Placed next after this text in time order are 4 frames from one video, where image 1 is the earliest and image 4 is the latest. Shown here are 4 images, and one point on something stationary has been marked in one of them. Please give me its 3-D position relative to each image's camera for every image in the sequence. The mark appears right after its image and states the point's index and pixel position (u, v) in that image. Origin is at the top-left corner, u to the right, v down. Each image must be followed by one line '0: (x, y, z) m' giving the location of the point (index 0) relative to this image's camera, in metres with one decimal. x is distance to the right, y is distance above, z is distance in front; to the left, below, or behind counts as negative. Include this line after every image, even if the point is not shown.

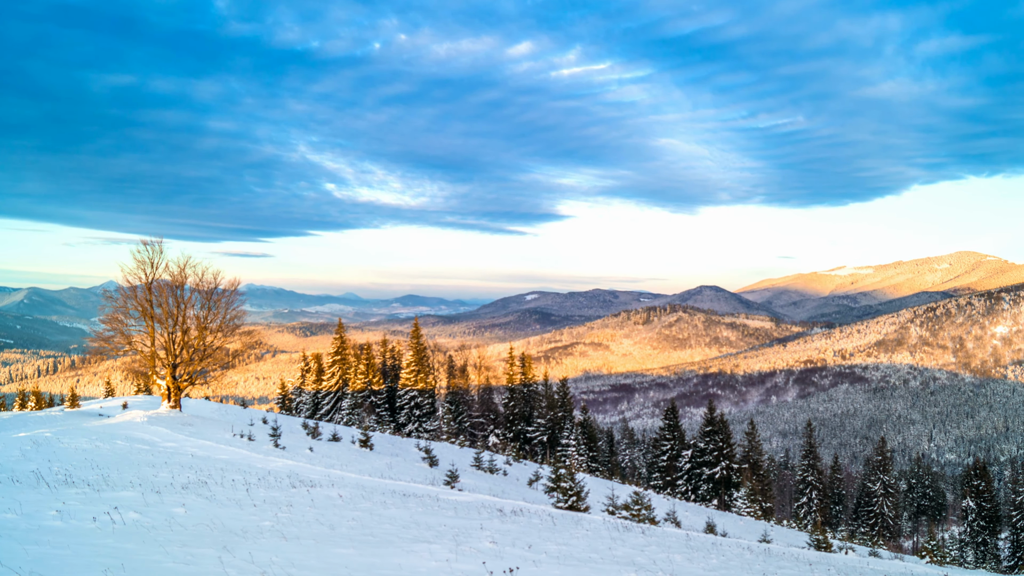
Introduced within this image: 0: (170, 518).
0: (-11.4, -7.9, +15.3) m
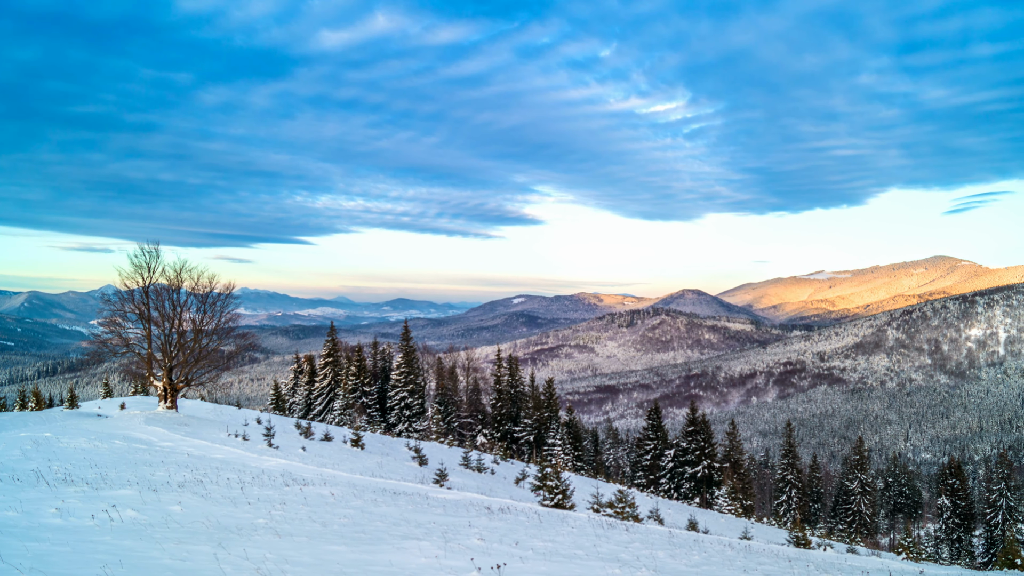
0: (-12.3, -8.2, +16.1) m
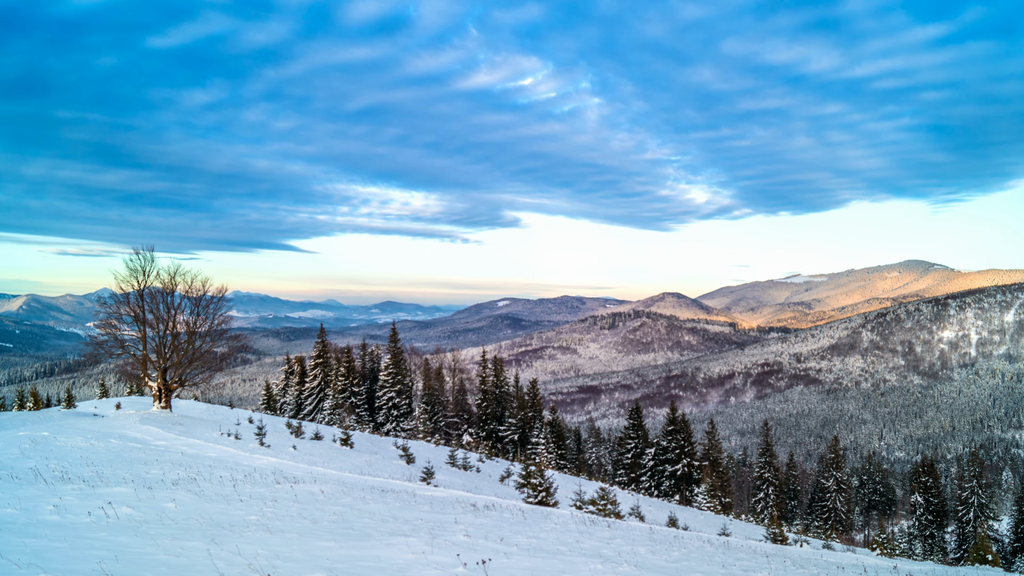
0: (-13.3, -8.4, +17.0) m
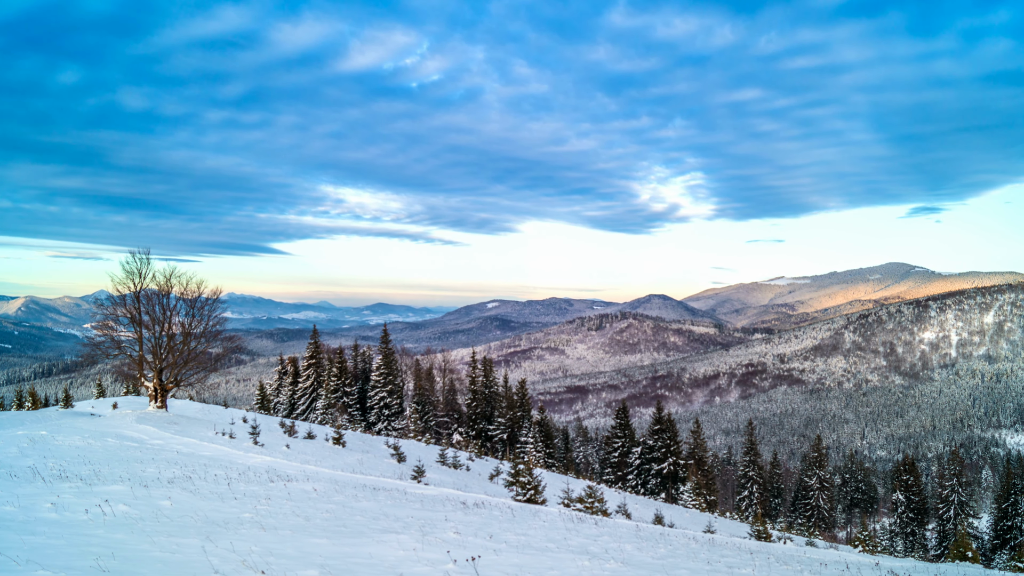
0: (-14.0, -8.5, +17.6) m
